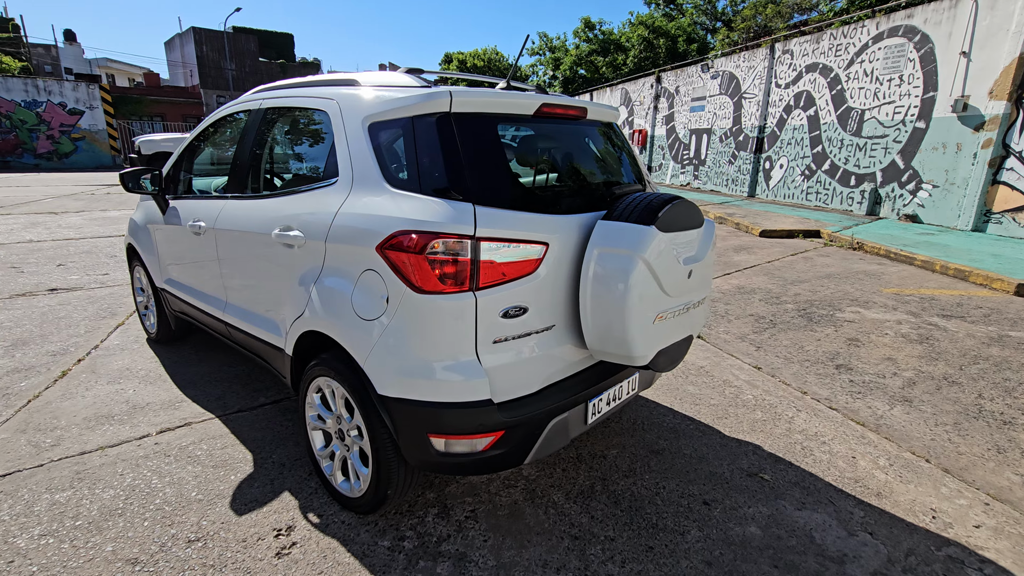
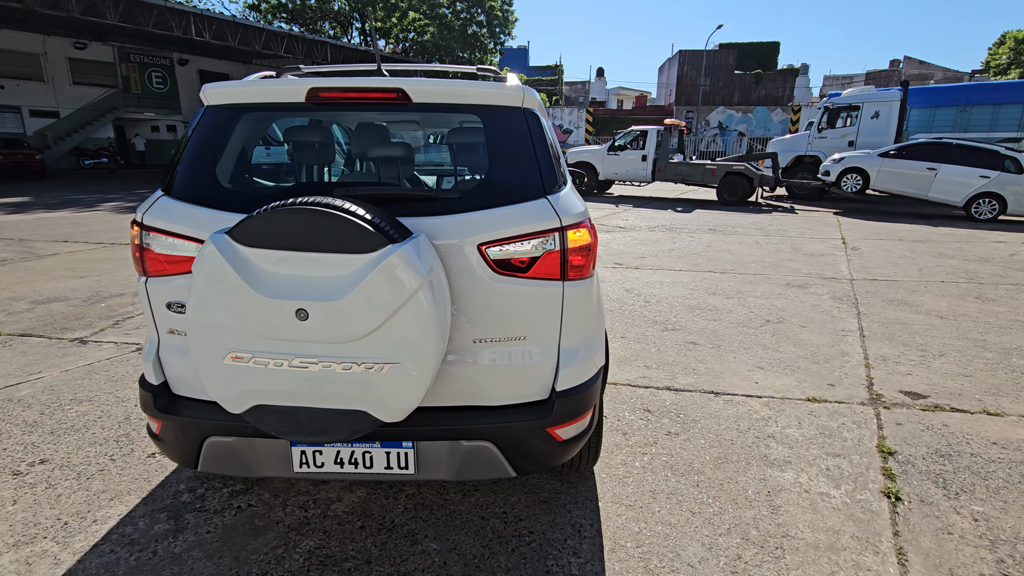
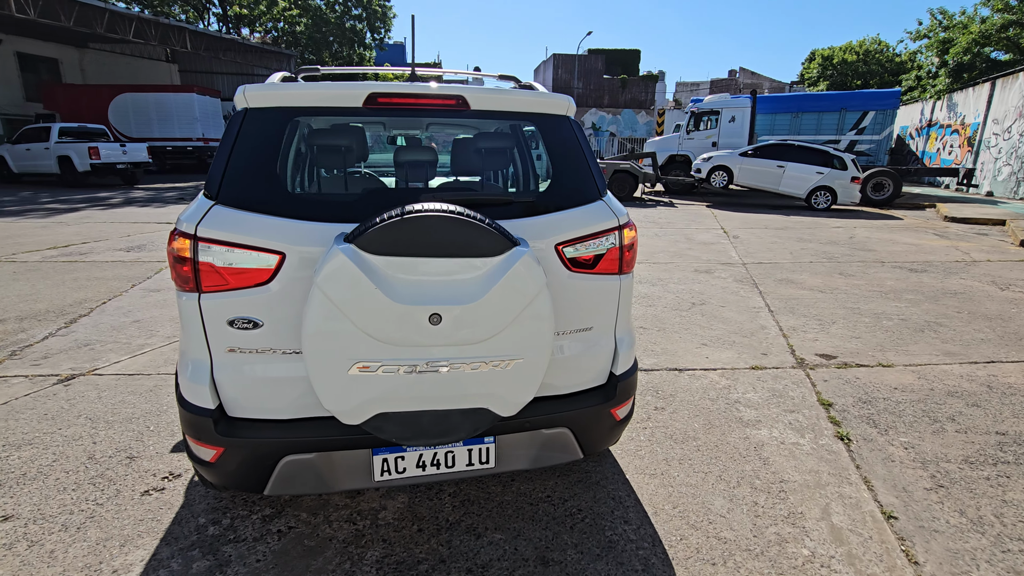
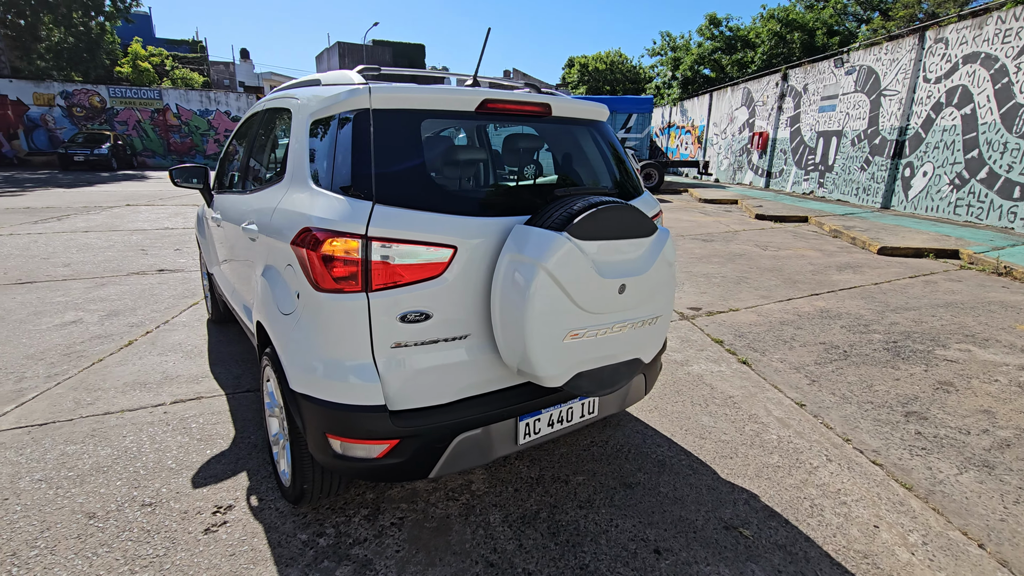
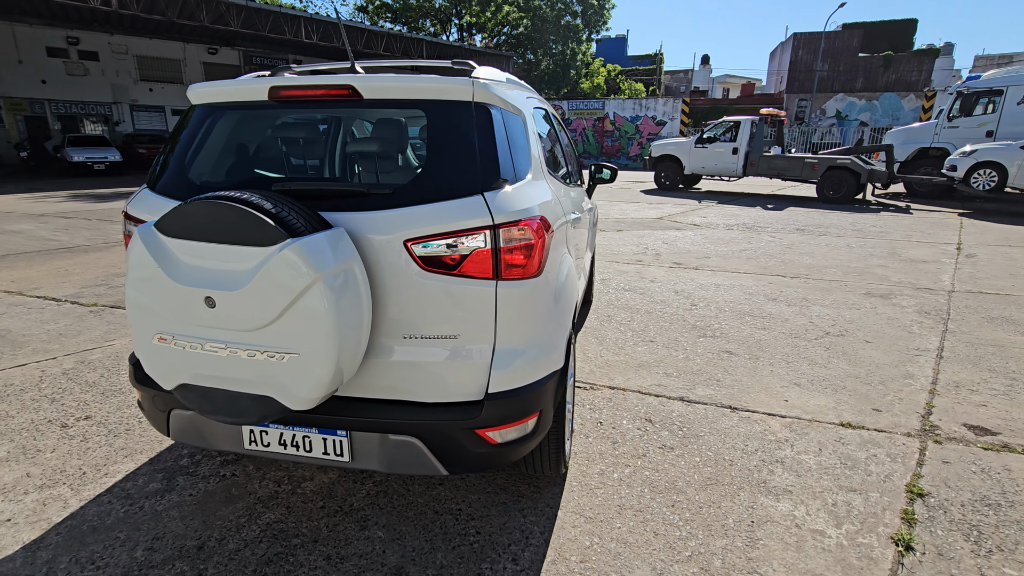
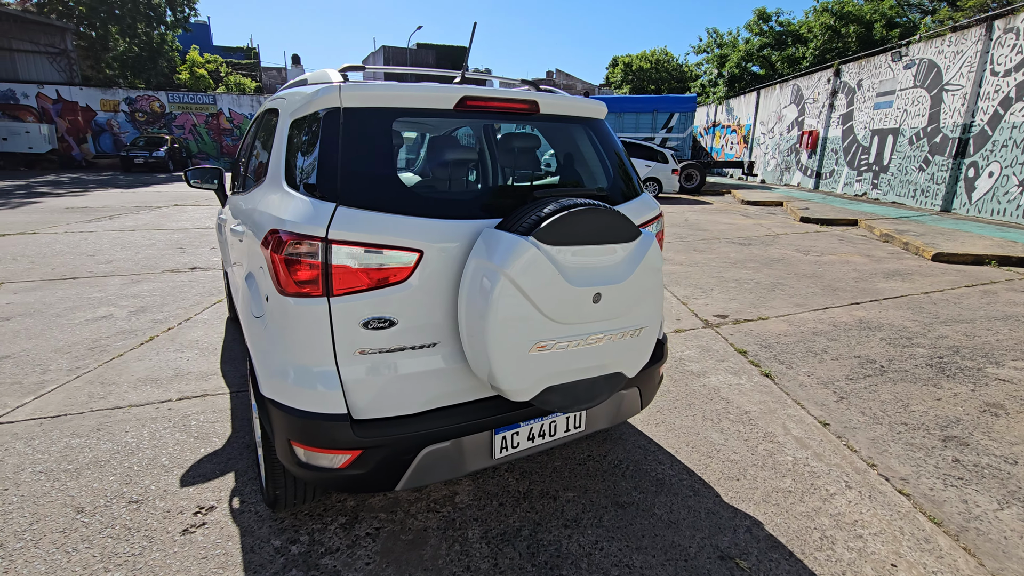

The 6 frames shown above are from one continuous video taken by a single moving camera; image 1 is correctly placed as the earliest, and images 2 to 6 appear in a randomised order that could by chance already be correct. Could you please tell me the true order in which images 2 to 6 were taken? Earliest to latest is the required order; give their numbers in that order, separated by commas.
4, 6, 3, 2, 5
